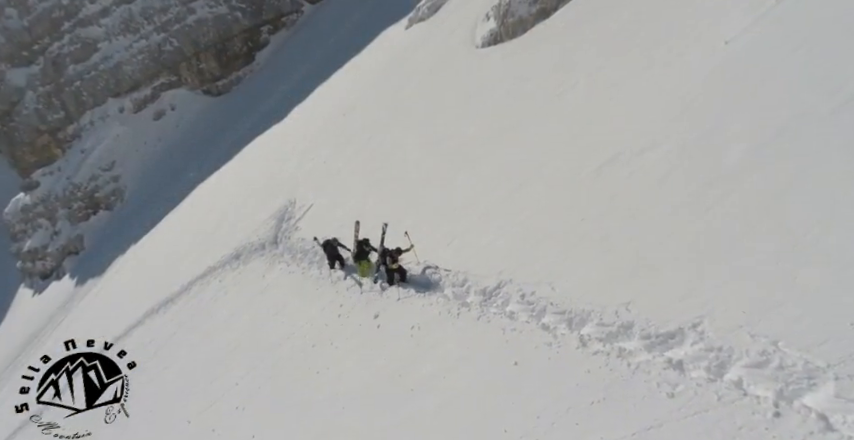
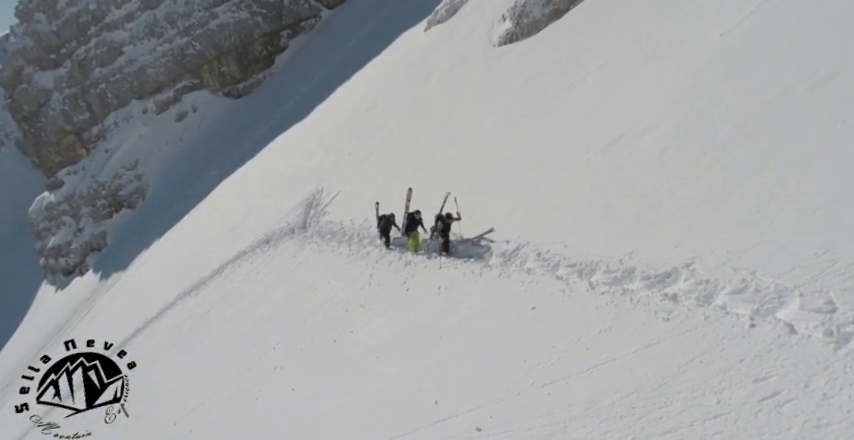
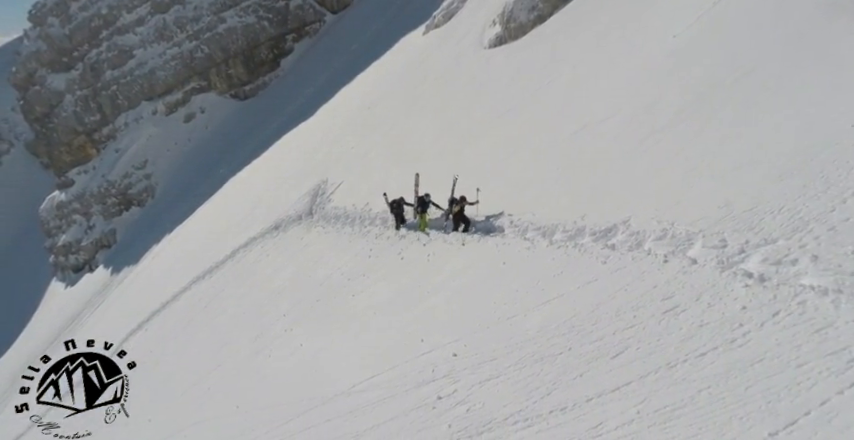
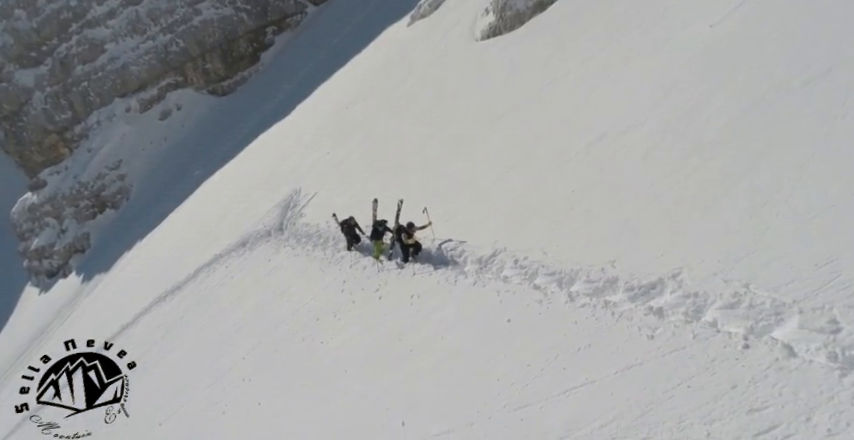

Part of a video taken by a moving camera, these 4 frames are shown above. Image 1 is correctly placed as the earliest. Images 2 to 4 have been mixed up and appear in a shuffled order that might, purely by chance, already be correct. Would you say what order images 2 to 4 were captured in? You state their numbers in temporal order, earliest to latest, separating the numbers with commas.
4, 2, 3
